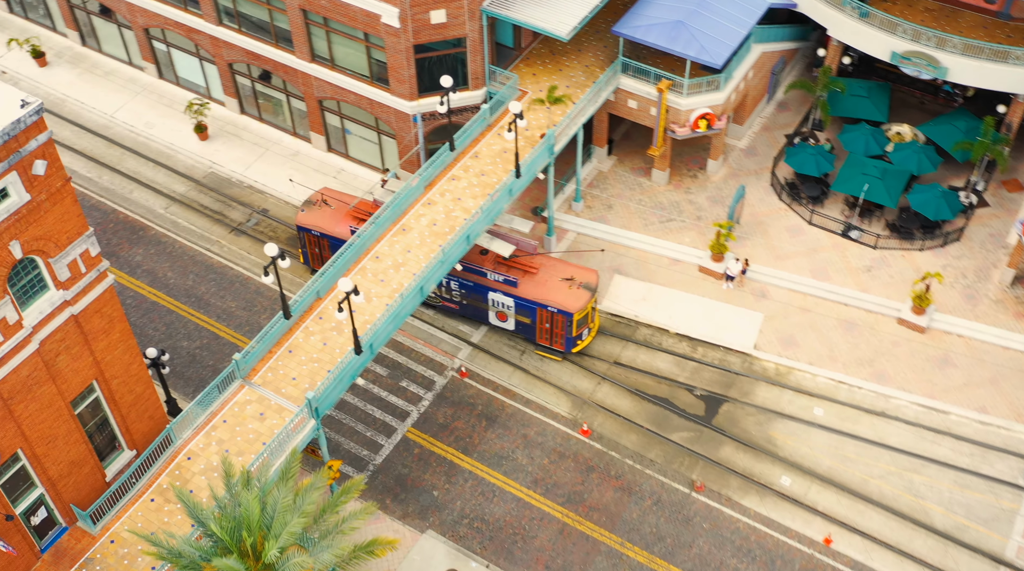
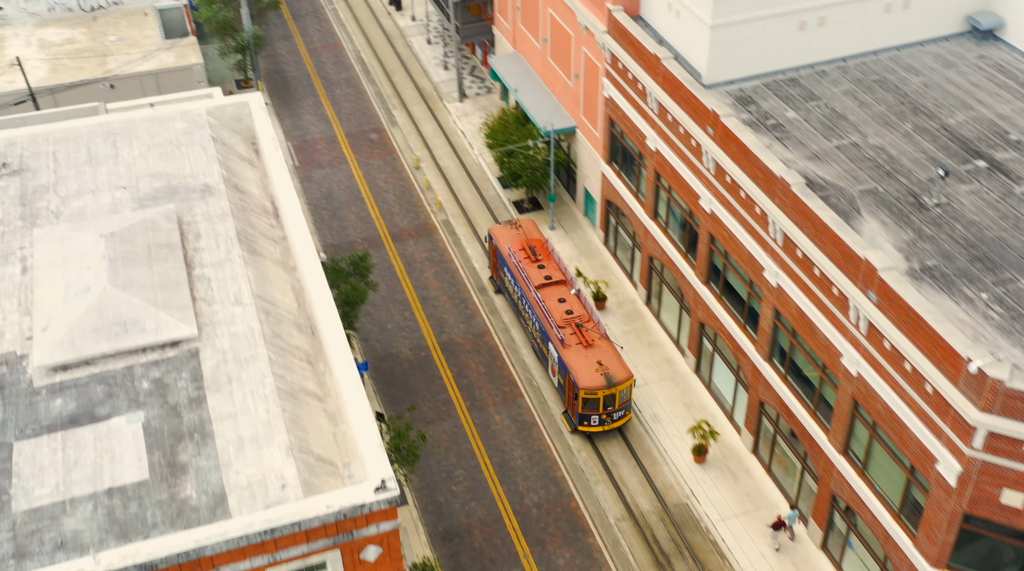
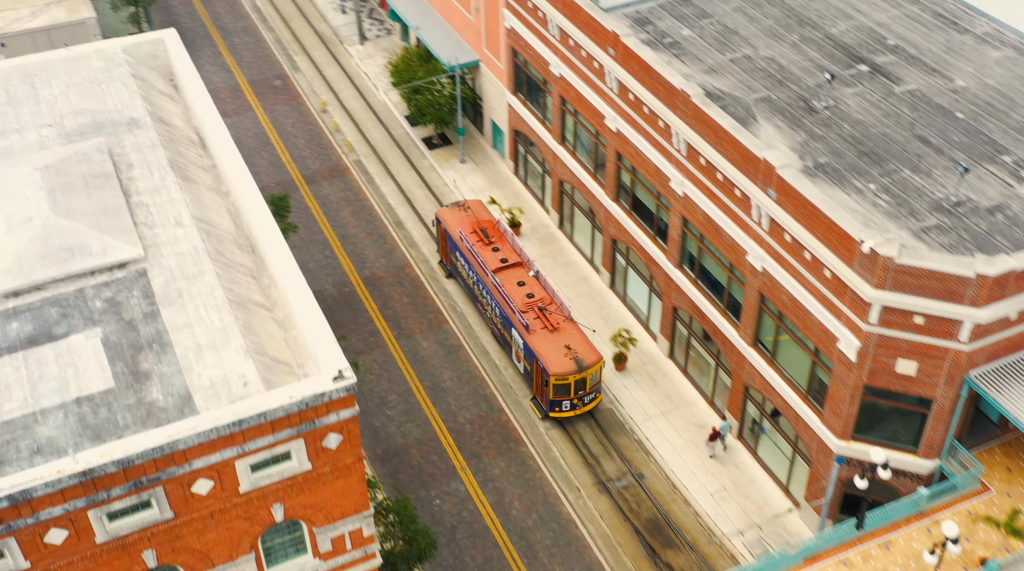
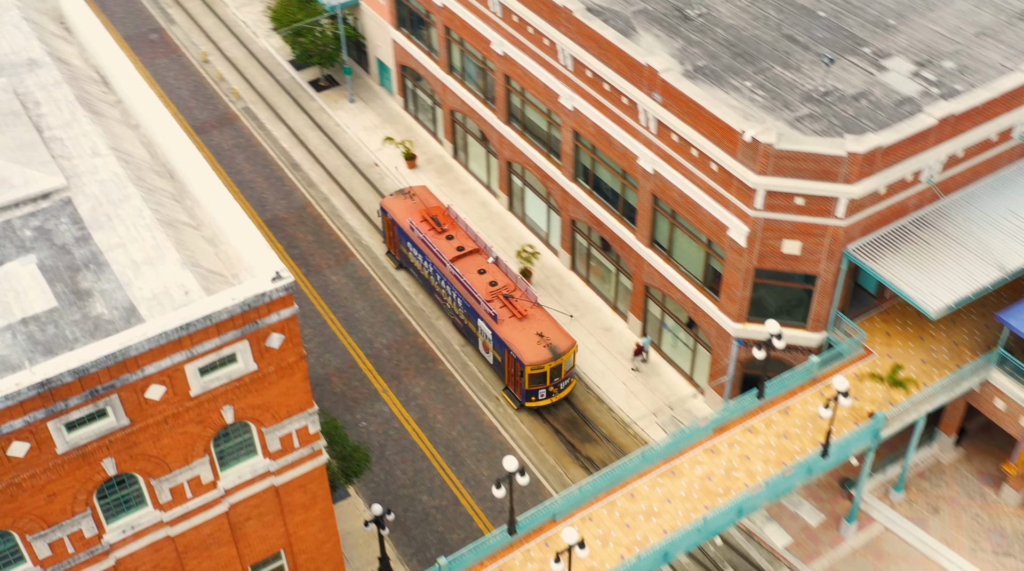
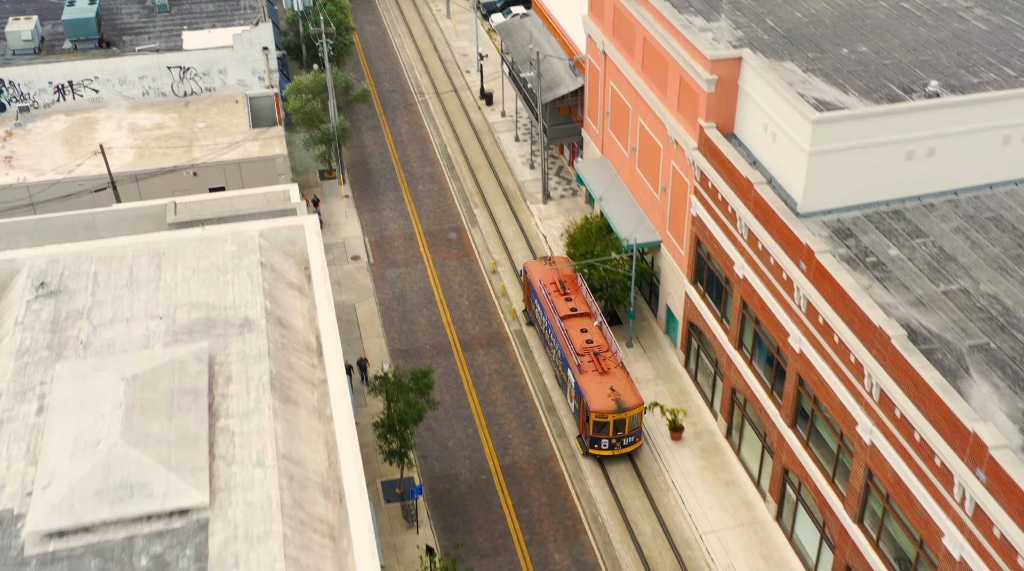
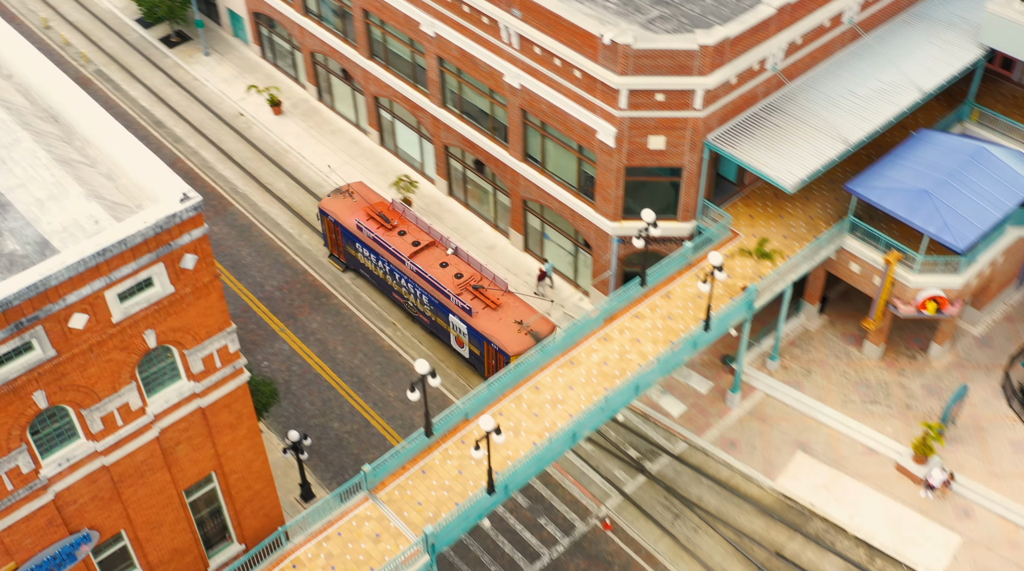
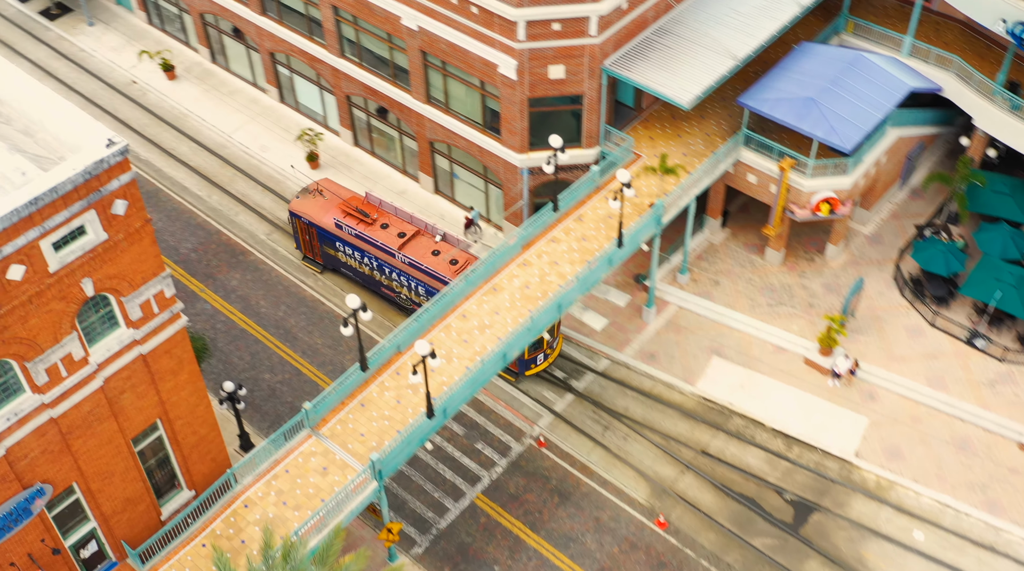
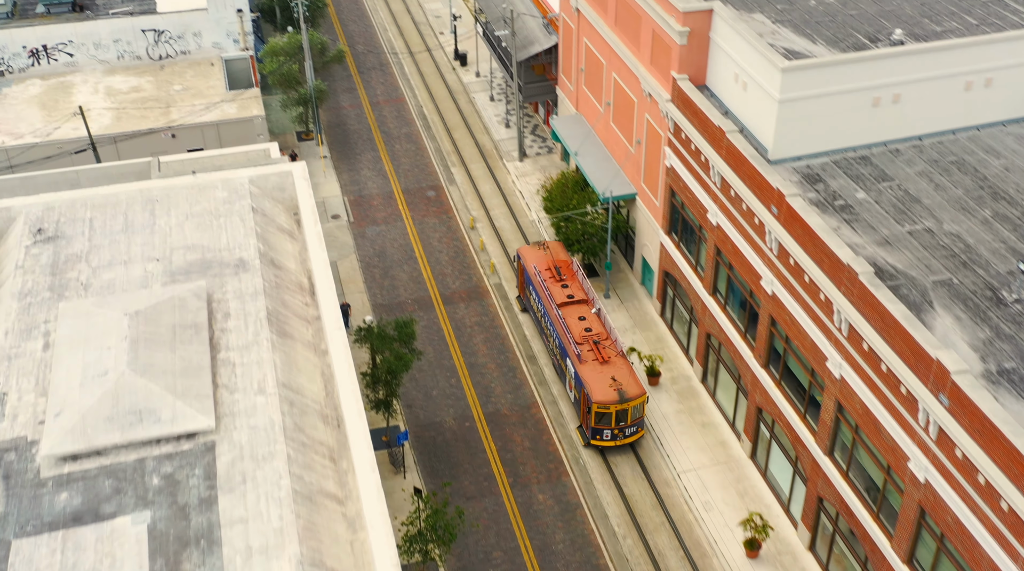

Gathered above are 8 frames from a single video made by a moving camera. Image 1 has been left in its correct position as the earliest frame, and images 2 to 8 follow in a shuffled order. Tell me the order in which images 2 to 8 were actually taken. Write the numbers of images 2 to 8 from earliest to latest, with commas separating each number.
7, 6, 4, 3, 2, 8, 5
